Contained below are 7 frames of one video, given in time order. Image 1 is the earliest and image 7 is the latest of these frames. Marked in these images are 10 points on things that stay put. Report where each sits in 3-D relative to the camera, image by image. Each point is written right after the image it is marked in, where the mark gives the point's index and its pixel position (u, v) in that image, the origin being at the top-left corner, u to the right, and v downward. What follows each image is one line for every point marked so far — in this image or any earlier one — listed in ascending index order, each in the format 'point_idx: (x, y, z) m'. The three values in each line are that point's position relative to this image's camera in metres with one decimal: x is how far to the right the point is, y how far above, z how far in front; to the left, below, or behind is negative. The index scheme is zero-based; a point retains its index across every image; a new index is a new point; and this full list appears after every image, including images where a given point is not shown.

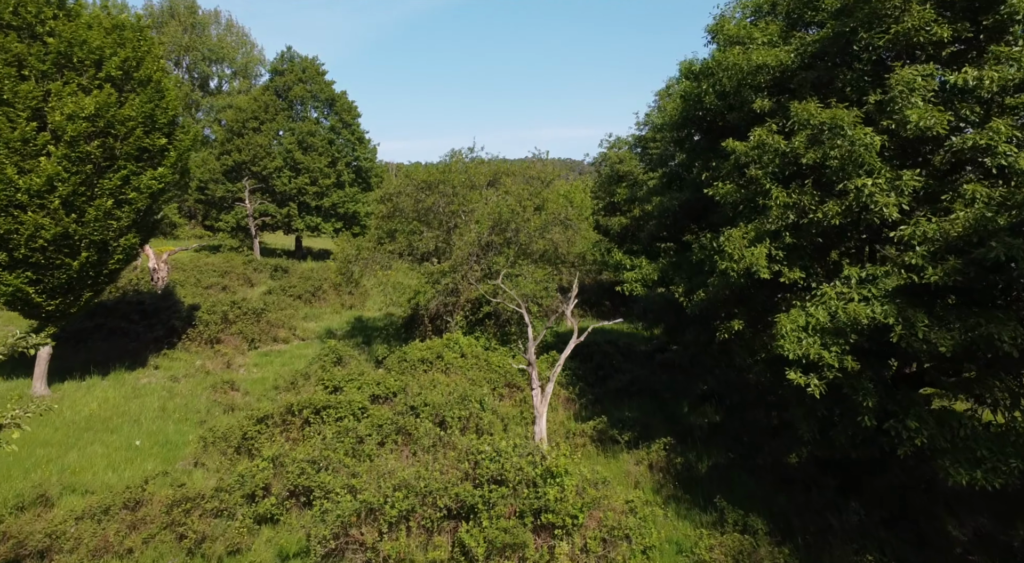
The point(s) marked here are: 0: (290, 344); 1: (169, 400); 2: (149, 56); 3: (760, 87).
0: (-6.1, -1.8, +17.7) m
1: (-6.8, -2.4, +12.7) m
2: (-7.3, +4.5, +12.8) m
3: (+3.9, +3.1, +10.1) m
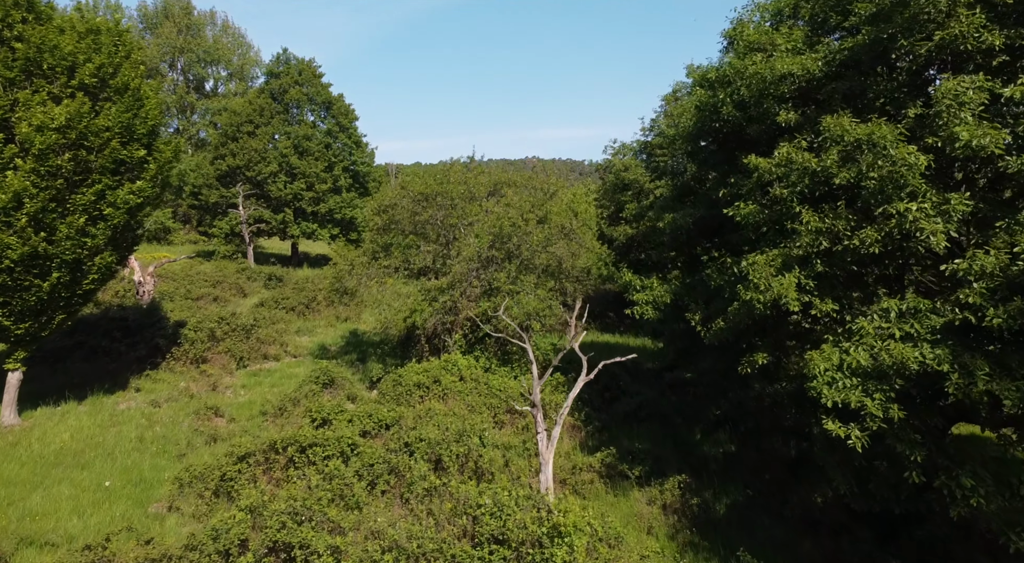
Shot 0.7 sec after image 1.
0: (-6.1, -2.1, +16.9) m
1: (-6.8, -2.7, +11.9) m
2: (-7.2, +4.1, +12.0) m
3: (+3.9, +2.7, +9.3) m
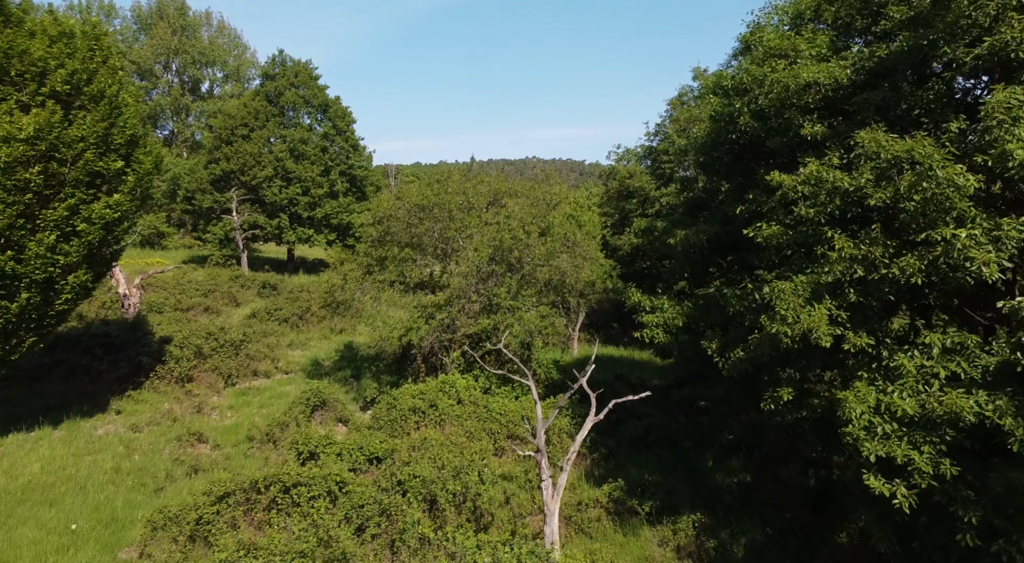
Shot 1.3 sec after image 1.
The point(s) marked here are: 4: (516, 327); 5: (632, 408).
0: (-6.1, -2.5, +16.2) m
1: (-6.8, -3.1, +11.2) m
2: (-7.2, +3.8, +11.3) m
3: (+4.0, +2.3, +8.6) m
4: (+0.1, -1.0, +13.5) m
5: (+2.7, -2.8, +14.3) m
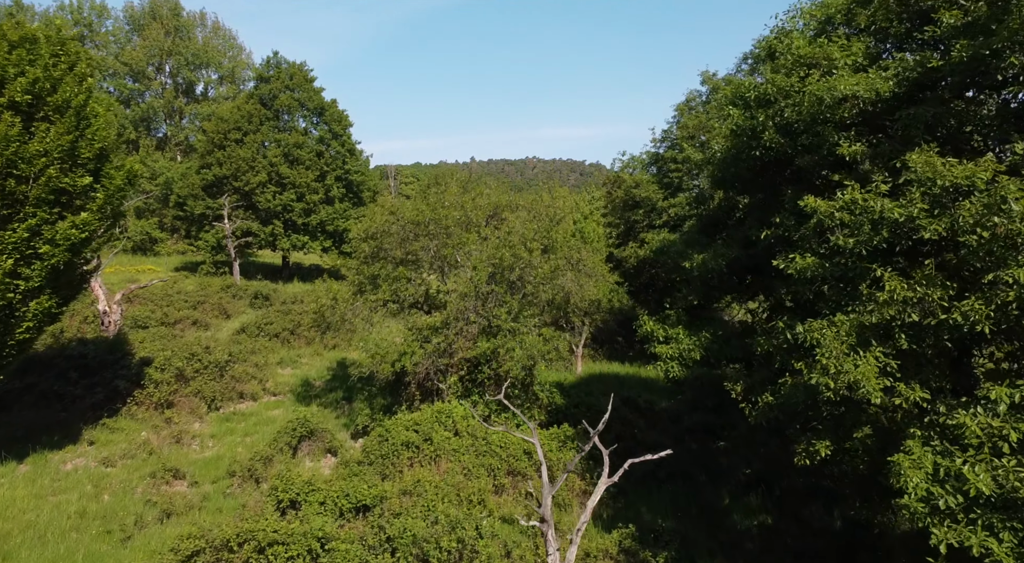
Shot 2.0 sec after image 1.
0: (-6.1, -2.9, +15.3) m
1: (-6.7, -3.5, +10.3) m
2: (-7.2, +3.4, +10.5) m
3: (+4.0, +1.9, +7.7) m
4: (+0.1, -1.4, +12.7) m
5: (+2.7, -3.2, +13.4) m
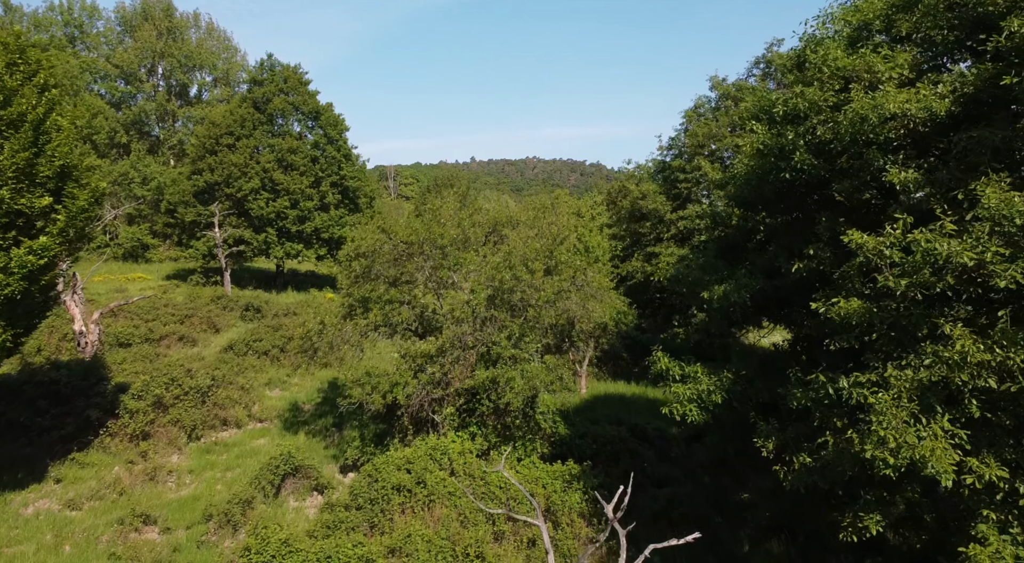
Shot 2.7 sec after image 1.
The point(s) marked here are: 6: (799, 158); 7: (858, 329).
0: (-6.1, -3.4, +14.4) m
1: (-6.7, -3.9, +9.4) m
2: (-7.2, +2.9, +9.5) m
3: (+4.0, +1.5, +6.8) m
4: (+0.1, -1.8, +11.7) m
5: (+2.7, -3.7, +12.5) m
6: (+3.4, +1.5, +7.6) m
7: (+3.4, -0.5, +6.2) m
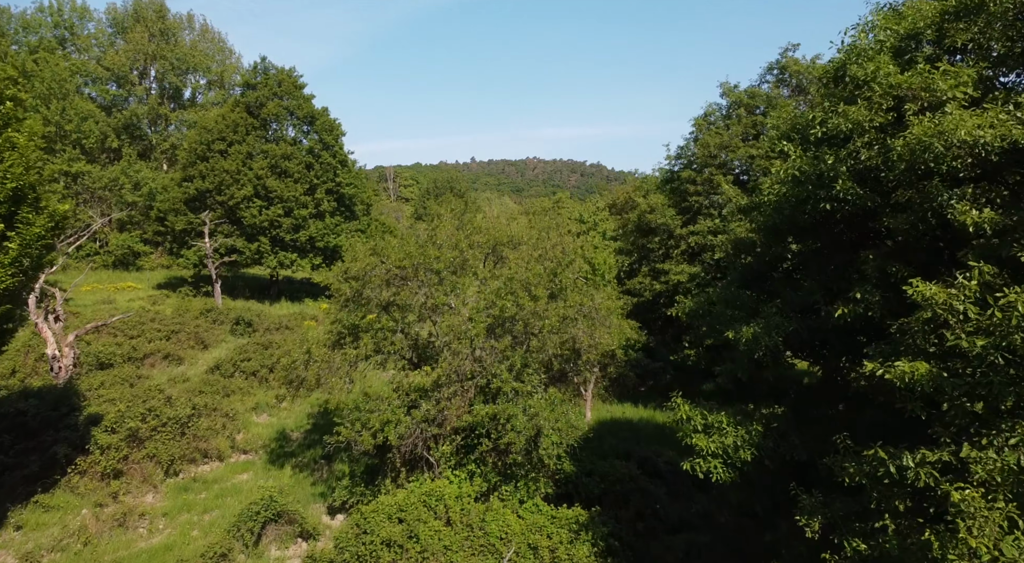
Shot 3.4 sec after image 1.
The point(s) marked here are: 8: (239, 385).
0: (-6.0, -3.8, +13.4) m
1: (-6.7, -4.4, +8.5) m
2: (-7.2, +2.4, +8.6) m
3: (+4.0, +1.0, +5.8) m
4: (+0.1, -2.3, +10.8) m
5: (+2.7, -4.2, +11.5) m
6: (+3.5, +1.0, +6.7) m
7: (+3.4, -0.9, +5.3) m
8: (-7.4, -2.8, +17.3) m
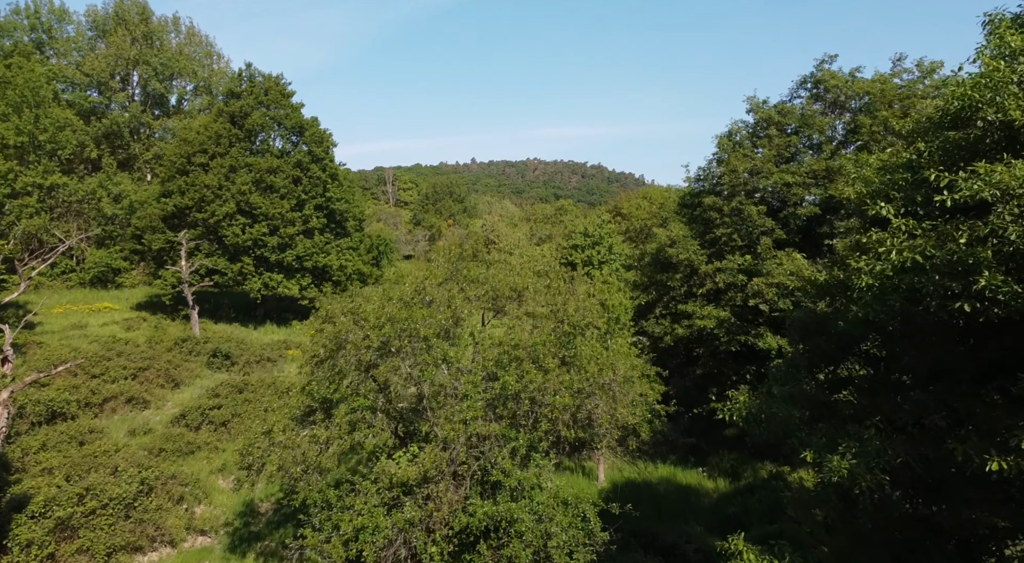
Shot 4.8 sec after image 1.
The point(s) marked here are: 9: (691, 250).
0: (-6.0, -4.8, +11.4) m
1: (-6.7, -5.4, +6.4) m
2: (-7.1, +1.5, +6.6) m
3: (+4.1, 0.0, +3.8) m
4: (+0.2, -3.3, +8.8) m
5: (+2.8, -5.2, +9.5) m
6: (+3.5, 0.0, +4.7) m
7: (+3.5, -1.9, +3.3) m
8: (-7.3, -3.8, +15.3) m
9: (+4.3, +0.8, +15.2) m
